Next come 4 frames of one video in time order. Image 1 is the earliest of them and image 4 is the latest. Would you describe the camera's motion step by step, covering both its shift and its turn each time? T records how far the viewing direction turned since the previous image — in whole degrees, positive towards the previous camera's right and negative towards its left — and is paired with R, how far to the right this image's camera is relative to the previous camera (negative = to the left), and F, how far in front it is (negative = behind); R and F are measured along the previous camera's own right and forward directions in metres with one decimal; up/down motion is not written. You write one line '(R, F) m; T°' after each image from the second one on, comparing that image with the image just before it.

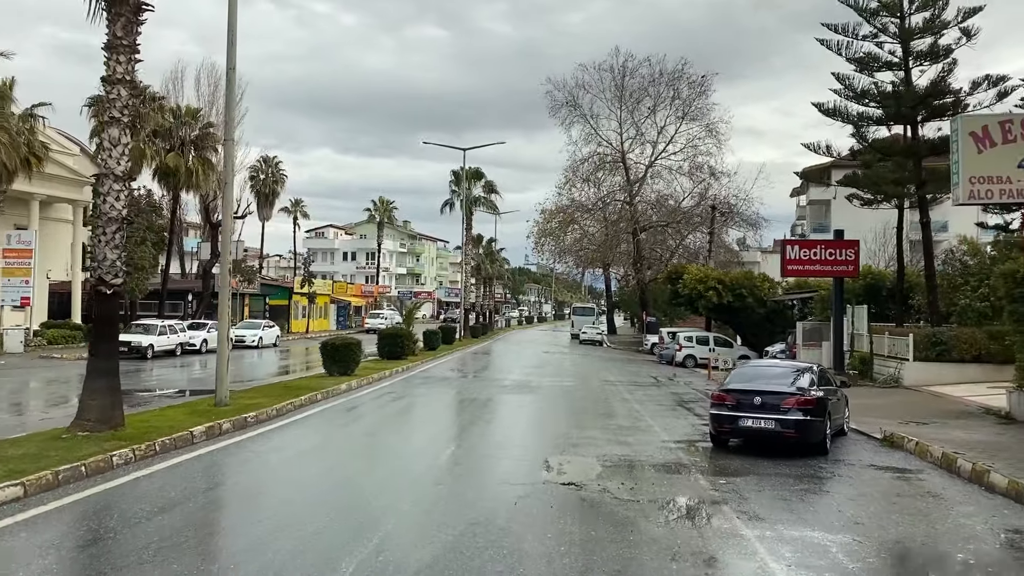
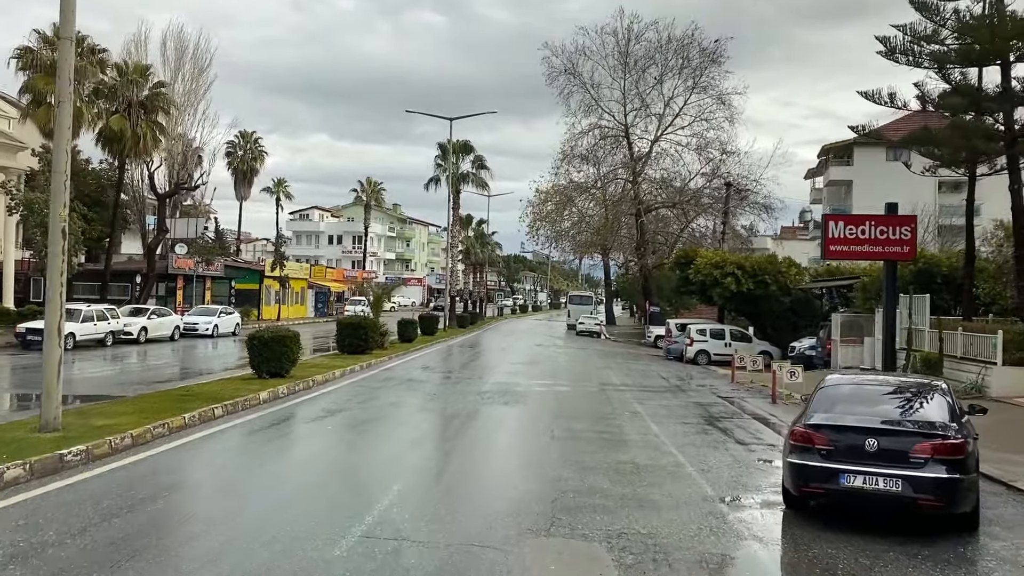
(+0.3, +4.2) m; 0°
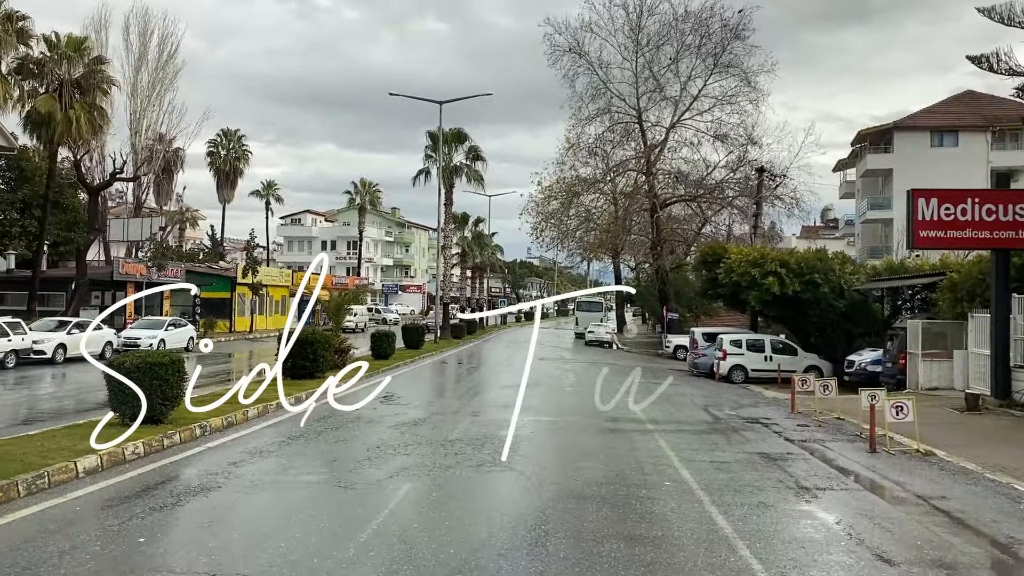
(+0.4, +4.9) m; -1°
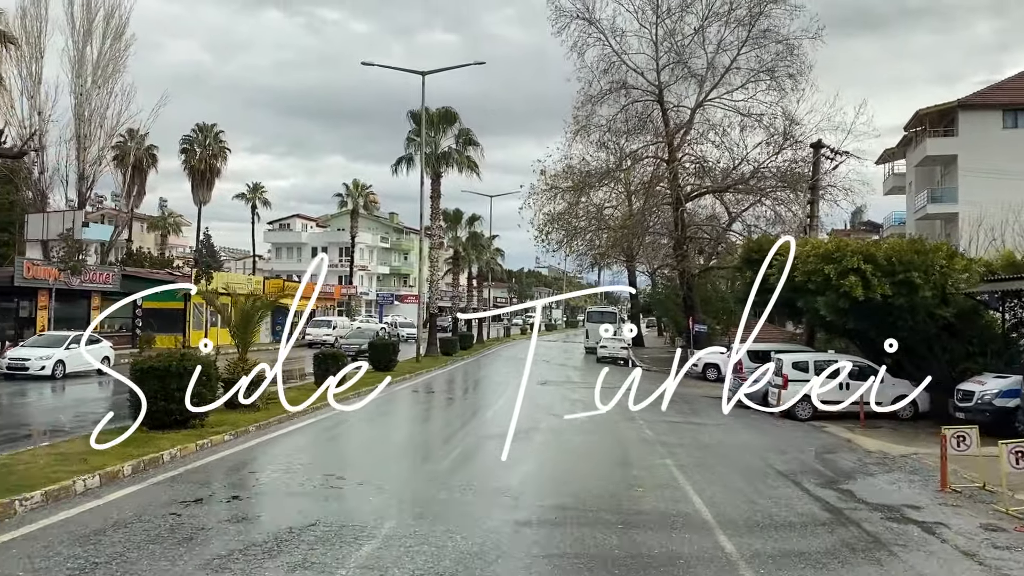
(+0.5, +6.1) m; -1°
